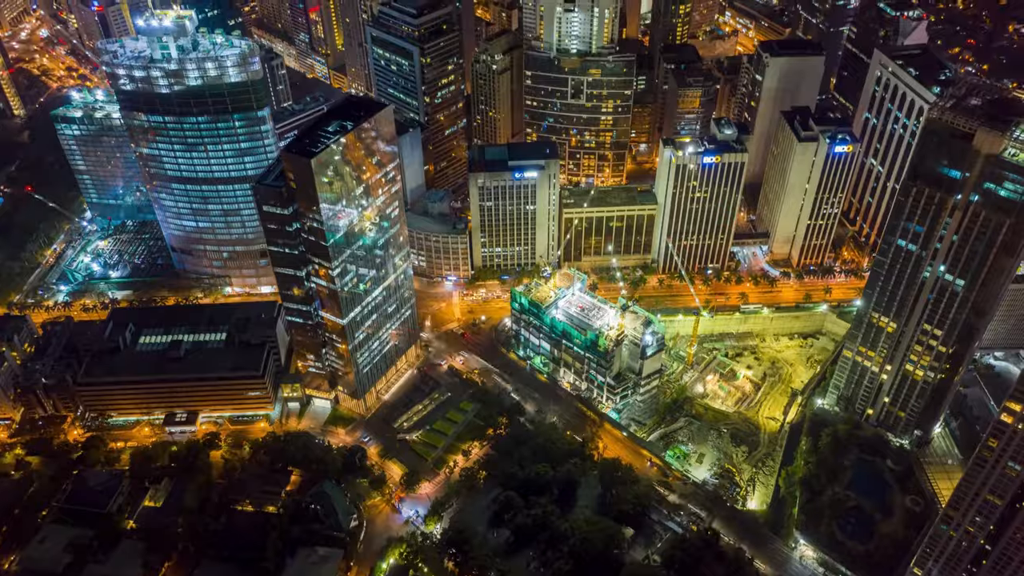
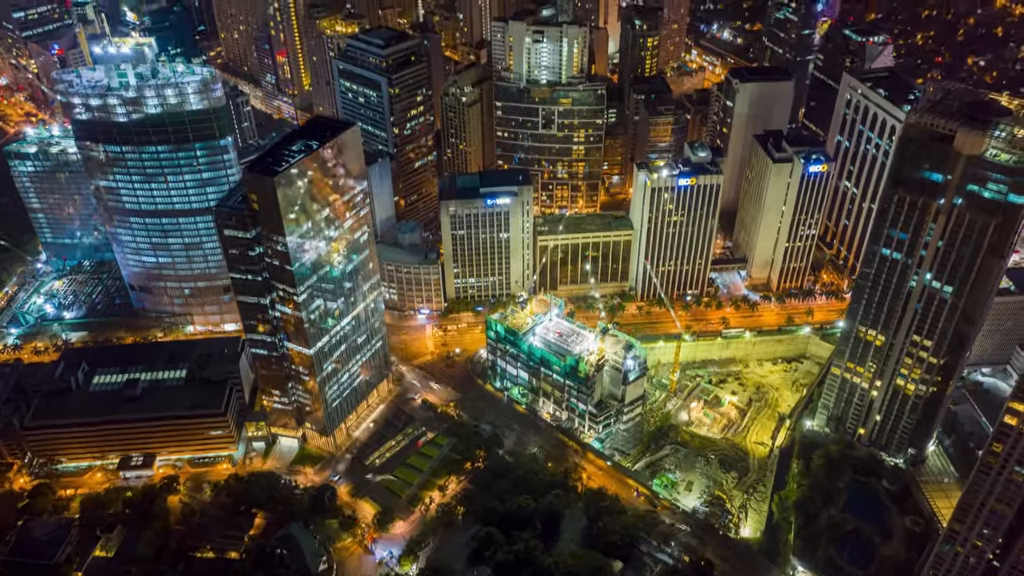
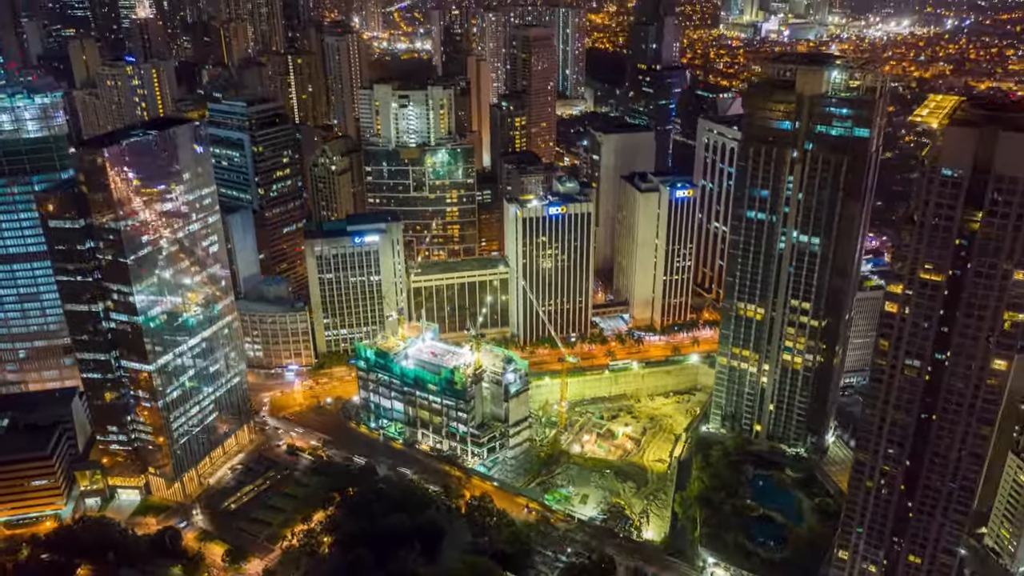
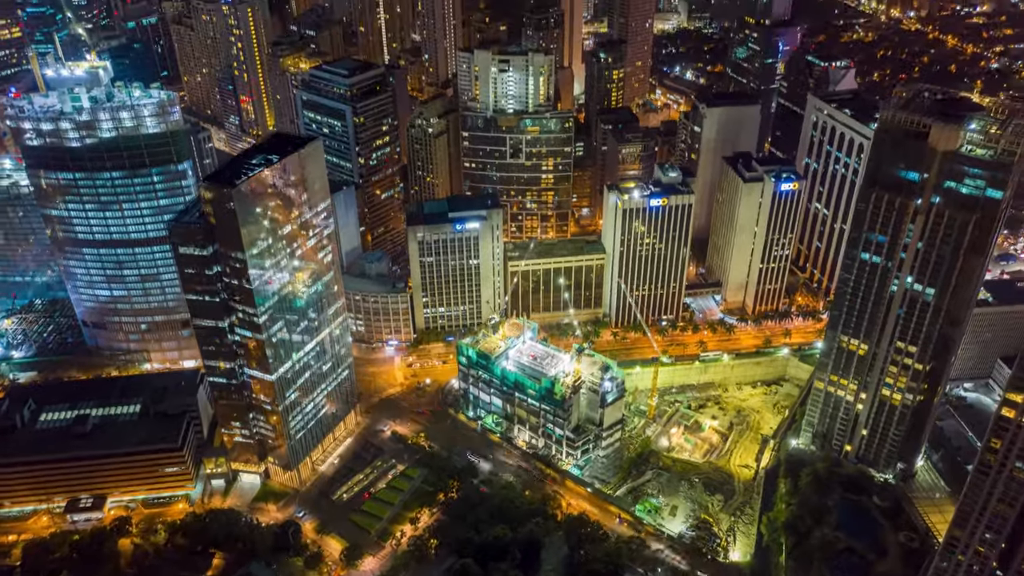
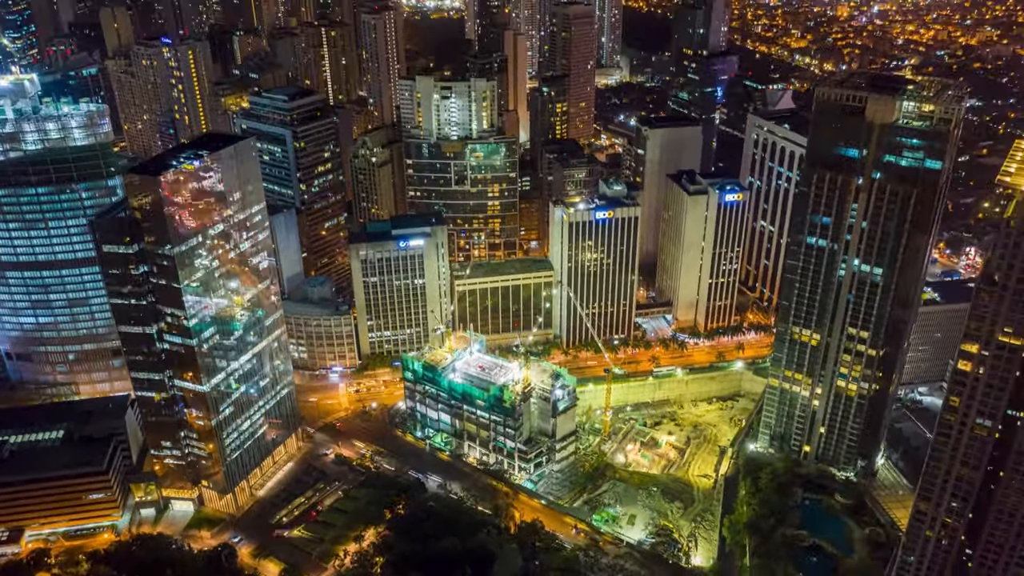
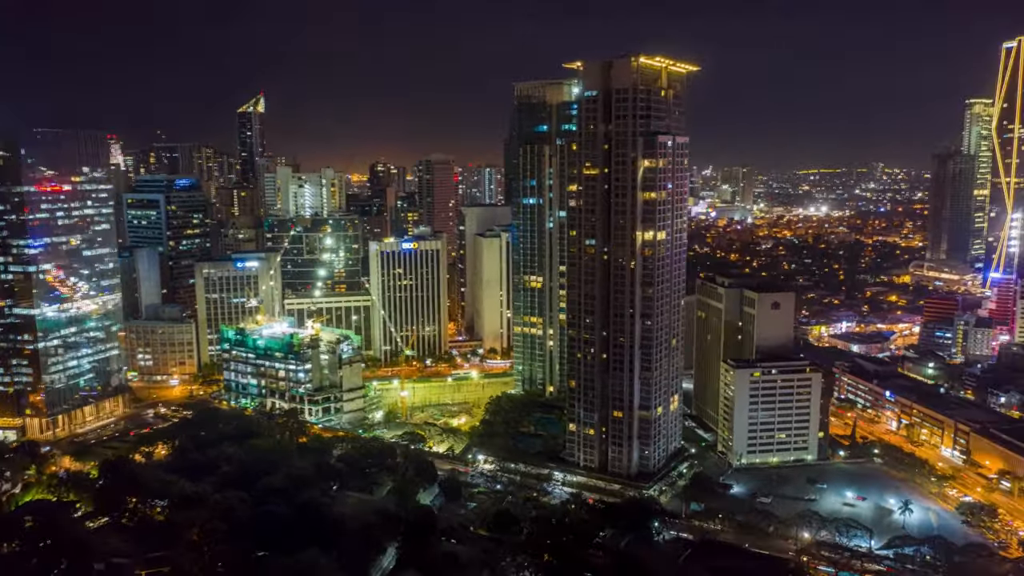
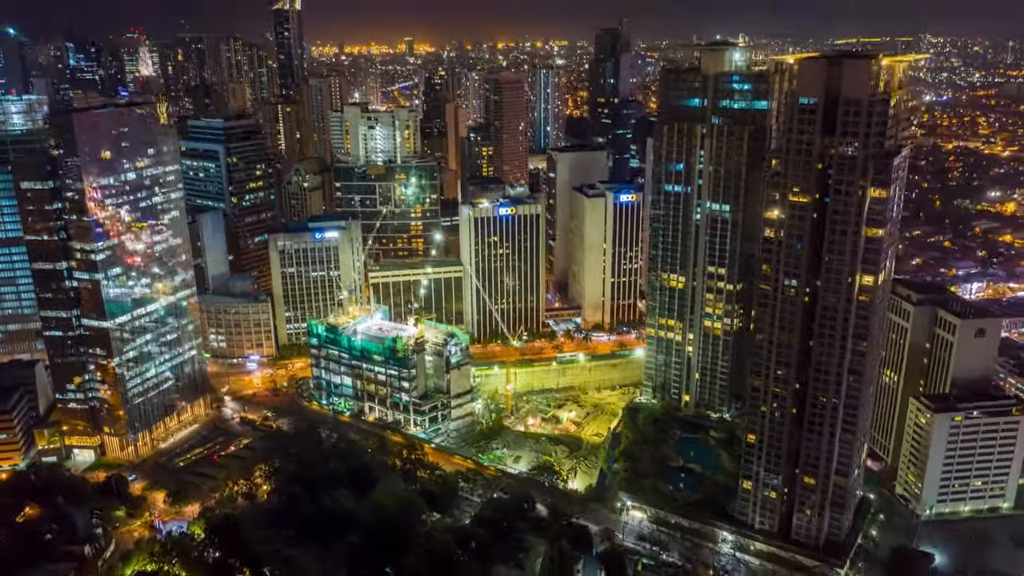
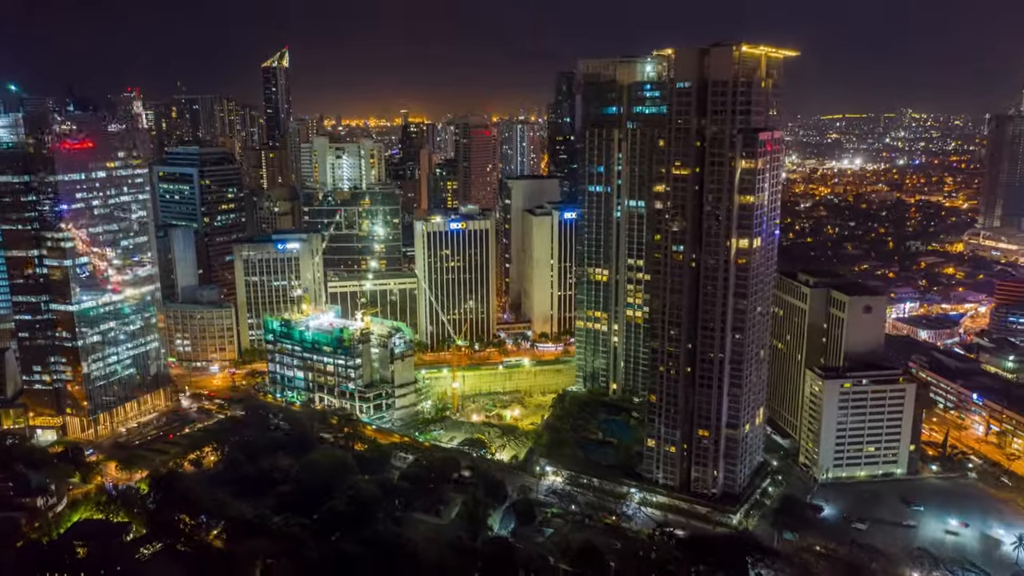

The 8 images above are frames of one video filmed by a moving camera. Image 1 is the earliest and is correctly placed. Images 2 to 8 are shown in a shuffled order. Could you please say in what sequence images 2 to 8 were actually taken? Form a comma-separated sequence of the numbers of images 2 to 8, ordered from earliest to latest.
2, 4, 5, 3, 7, 8, 6
